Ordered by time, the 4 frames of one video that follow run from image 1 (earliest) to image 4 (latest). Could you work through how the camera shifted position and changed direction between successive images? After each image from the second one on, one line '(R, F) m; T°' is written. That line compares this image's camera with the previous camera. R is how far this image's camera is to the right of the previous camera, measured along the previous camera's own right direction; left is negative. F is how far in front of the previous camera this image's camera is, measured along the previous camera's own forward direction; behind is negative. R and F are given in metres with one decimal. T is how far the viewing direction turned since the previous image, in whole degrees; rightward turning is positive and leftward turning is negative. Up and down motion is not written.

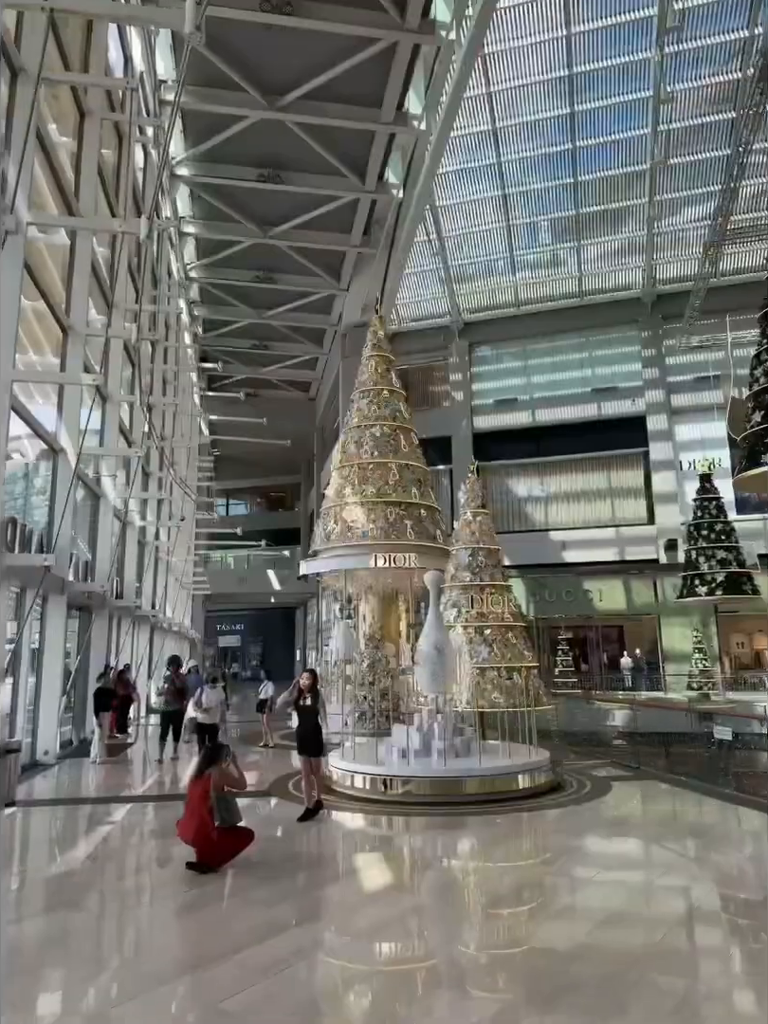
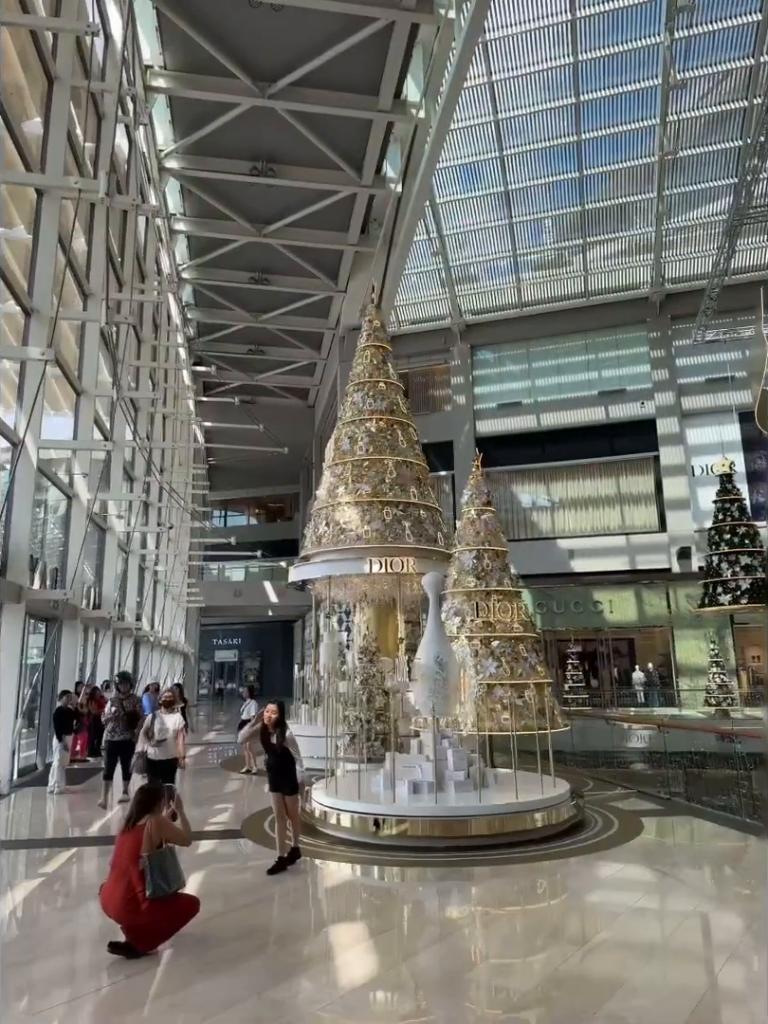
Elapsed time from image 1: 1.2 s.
(+0.1, +0.8) m; 0°
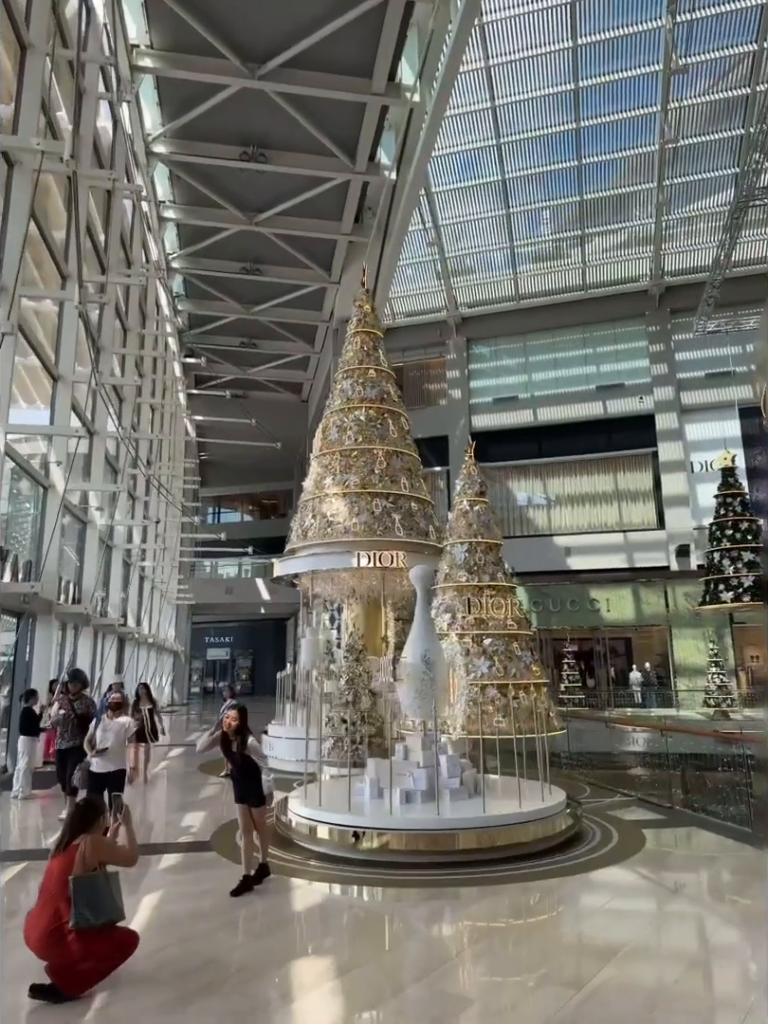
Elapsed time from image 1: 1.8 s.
(+0.1, +0.4) m; 0°
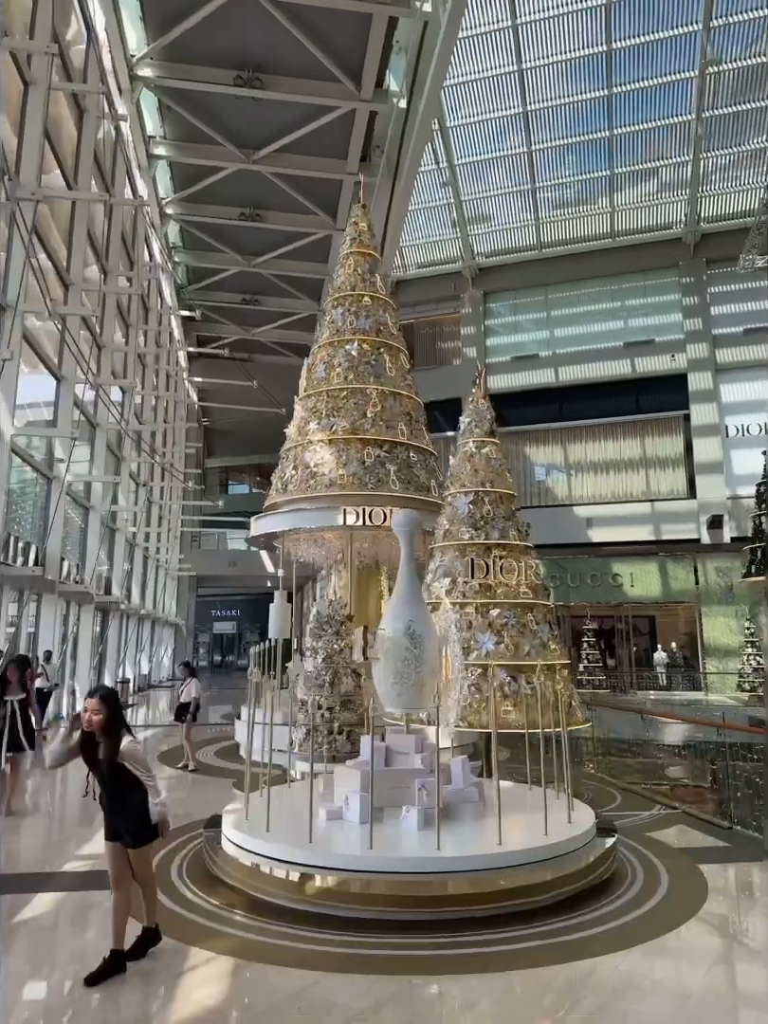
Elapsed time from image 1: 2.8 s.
(+0.3, +1.3) m; -1°
